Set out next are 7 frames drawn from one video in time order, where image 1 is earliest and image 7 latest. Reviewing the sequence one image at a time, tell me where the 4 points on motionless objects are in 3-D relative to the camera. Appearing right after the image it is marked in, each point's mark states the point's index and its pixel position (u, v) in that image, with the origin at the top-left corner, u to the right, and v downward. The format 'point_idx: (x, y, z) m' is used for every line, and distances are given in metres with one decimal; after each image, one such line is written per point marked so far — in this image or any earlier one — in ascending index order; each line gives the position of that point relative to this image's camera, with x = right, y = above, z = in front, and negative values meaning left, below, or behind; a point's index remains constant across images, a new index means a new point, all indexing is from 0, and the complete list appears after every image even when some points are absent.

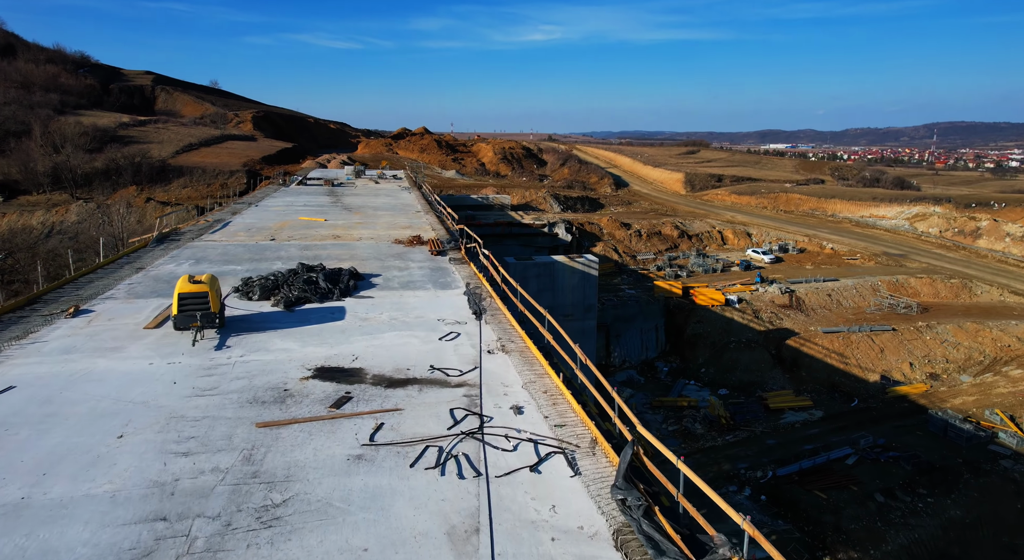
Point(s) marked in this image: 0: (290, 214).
0: (-6.0, +1.7, +15.6) m
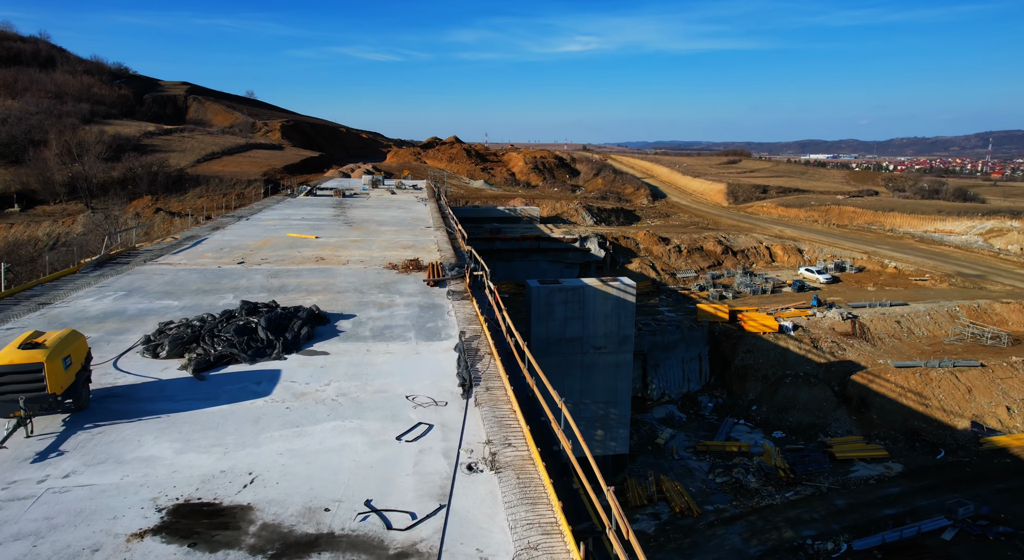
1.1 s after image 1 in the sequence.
0: (-5.4, +1.2, +13.6) m
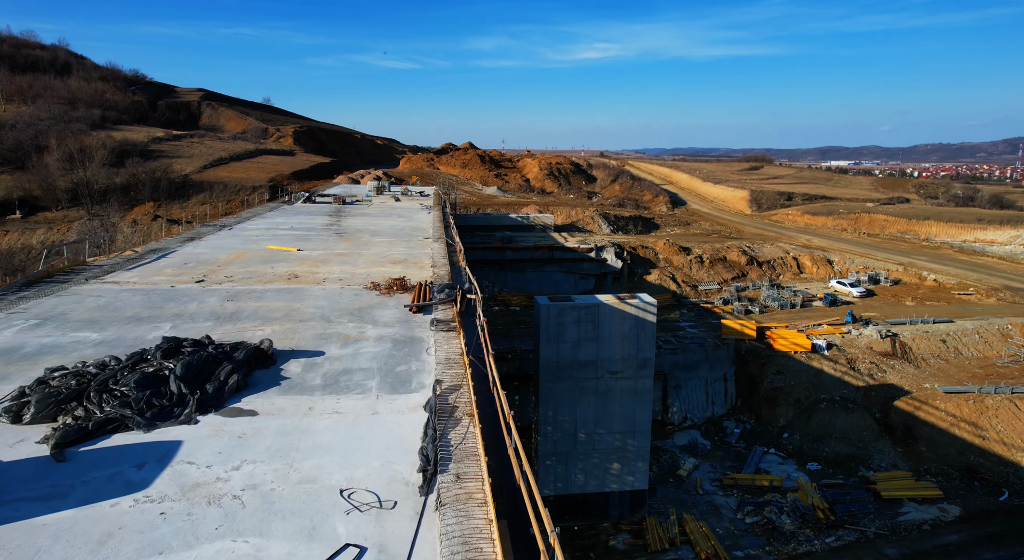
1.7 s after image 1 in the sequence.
0: (-5.3, +0.8, +12.3) m
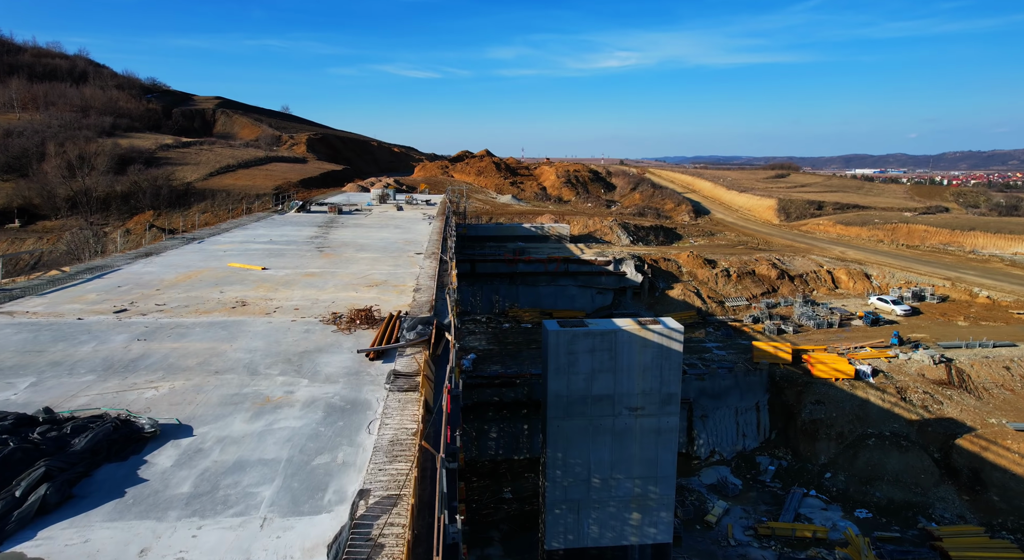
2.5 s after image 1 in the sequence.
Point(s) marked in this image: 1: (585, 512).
0: (-5.3, +0.4, +10.7) m
1: (+1.6, -5.0, +12.6) m
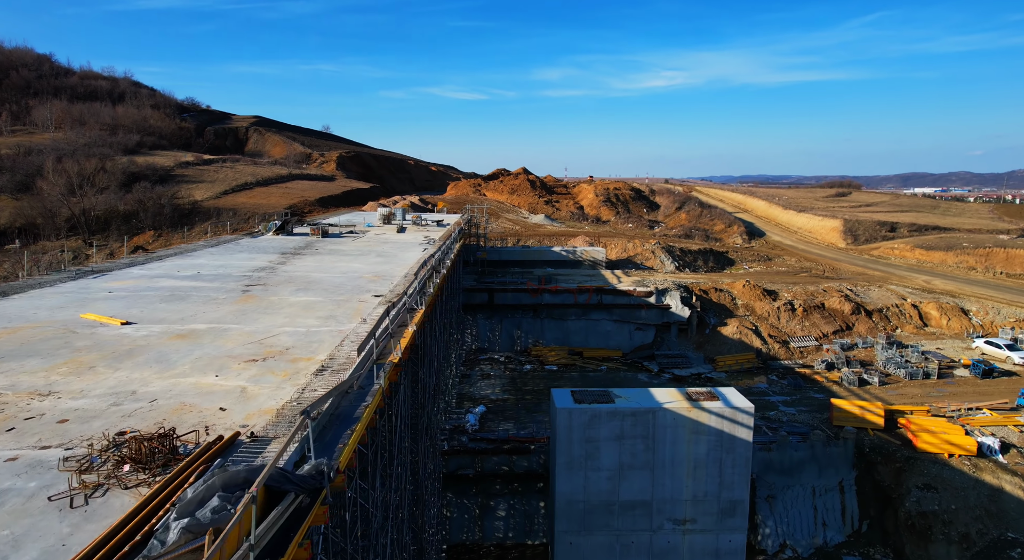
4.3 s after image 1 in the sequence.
0: (-5.4, -0.3, +7.6) m
1: (+1.5, -5.8, +8.8) m
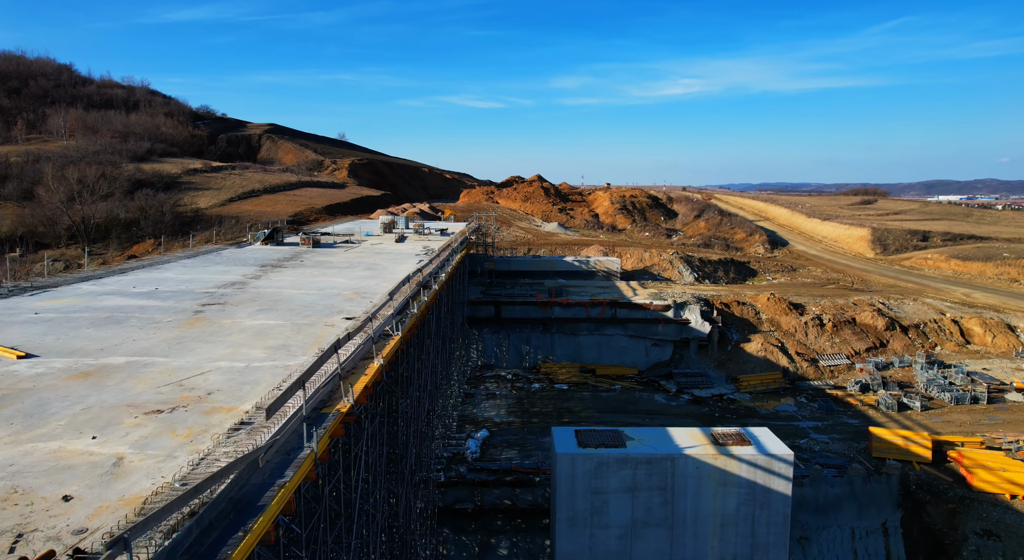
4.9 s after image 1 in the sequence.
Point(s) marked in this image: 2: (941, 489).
0: (-5.5, -0.5, +6.5) m
1: (+1.4, -6.1, +7.4) m
2: (+9.6, -4.6, +13.0) m
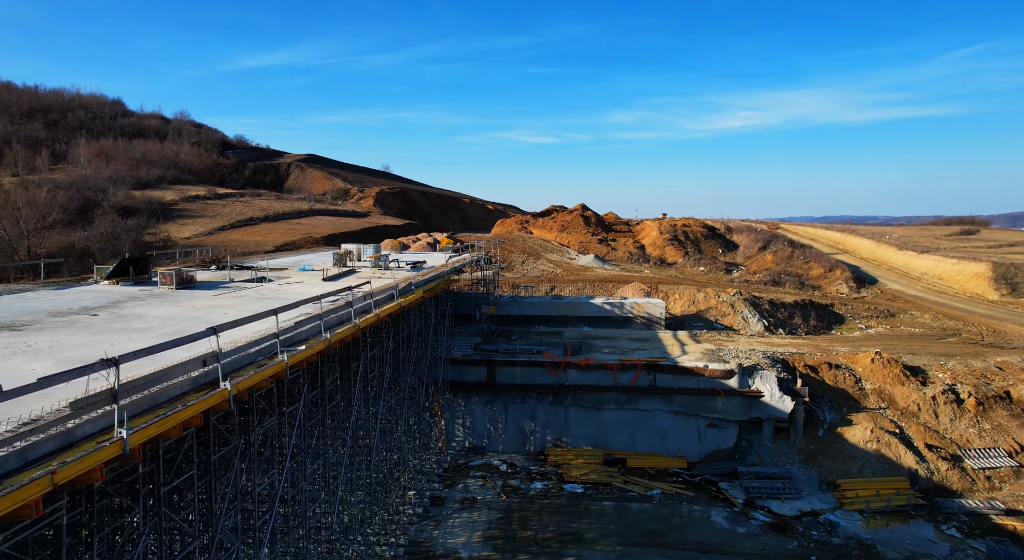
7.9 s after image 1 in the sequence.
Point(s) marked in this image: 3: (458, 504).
0: (-6.9, -1.0, +1.3) m
1: (0.0, -6.7, +1.3) m
2: (+8.7, -5.6, +6.2) m
3: (-1.2, -4.9, +12.8) m
